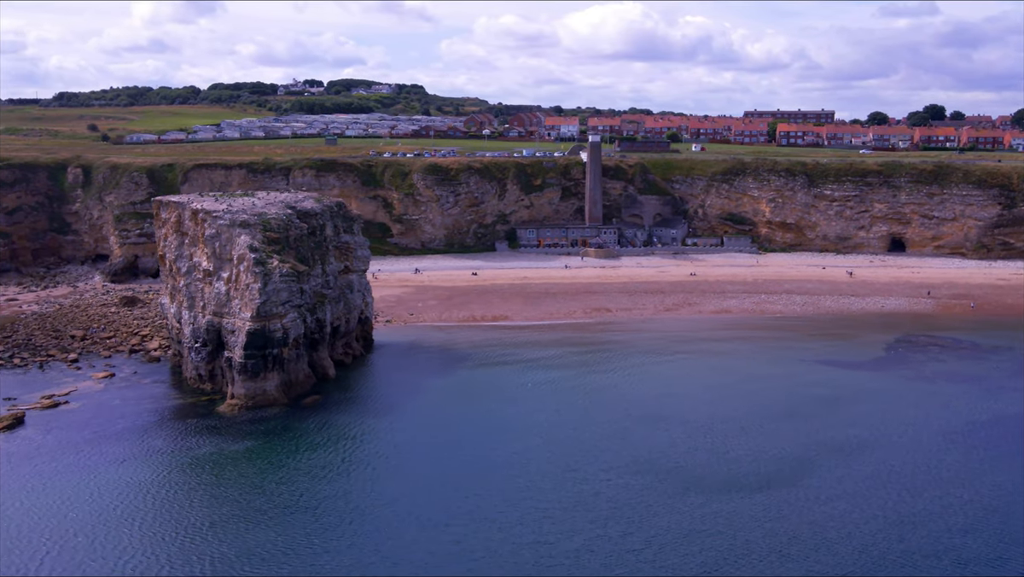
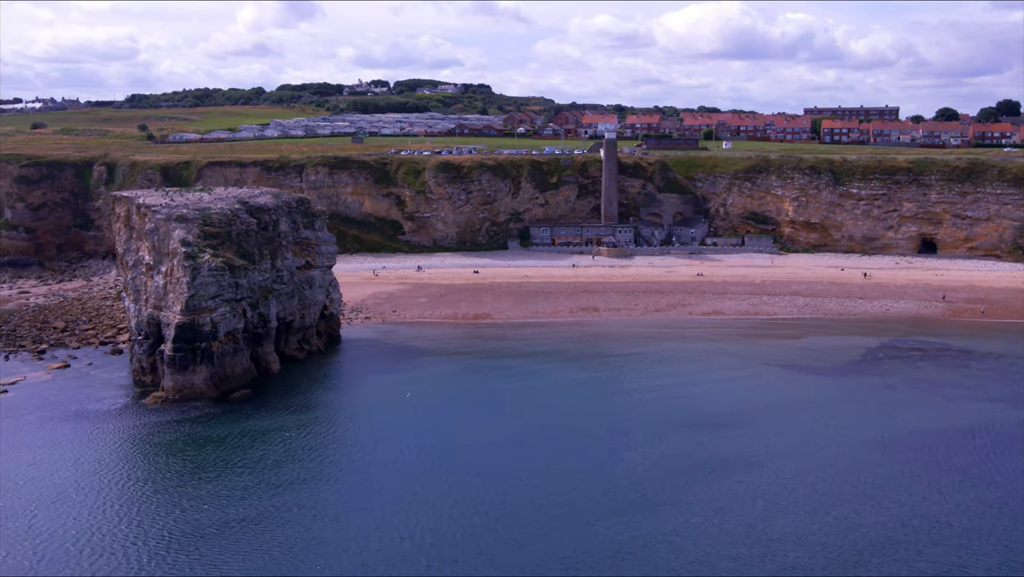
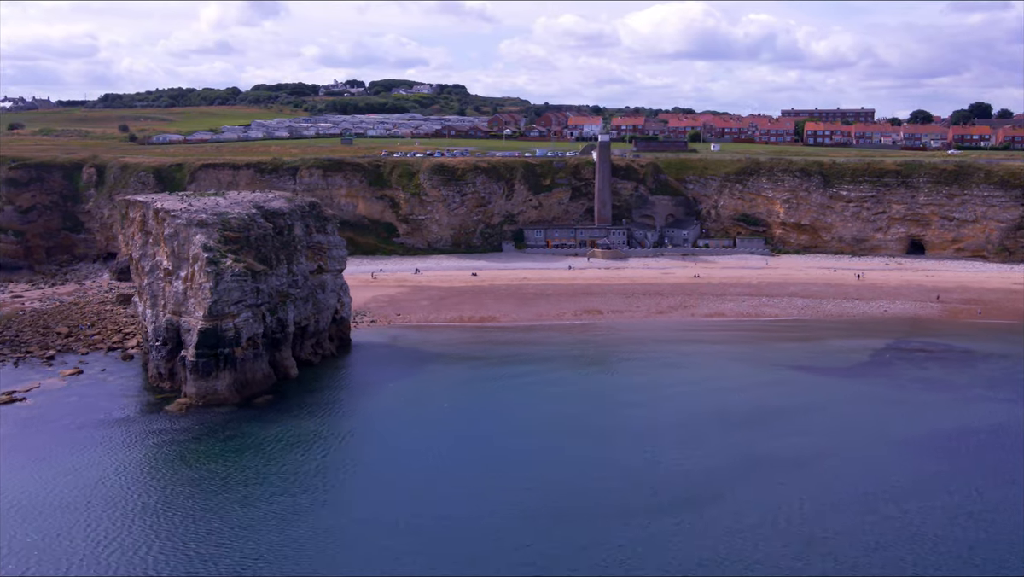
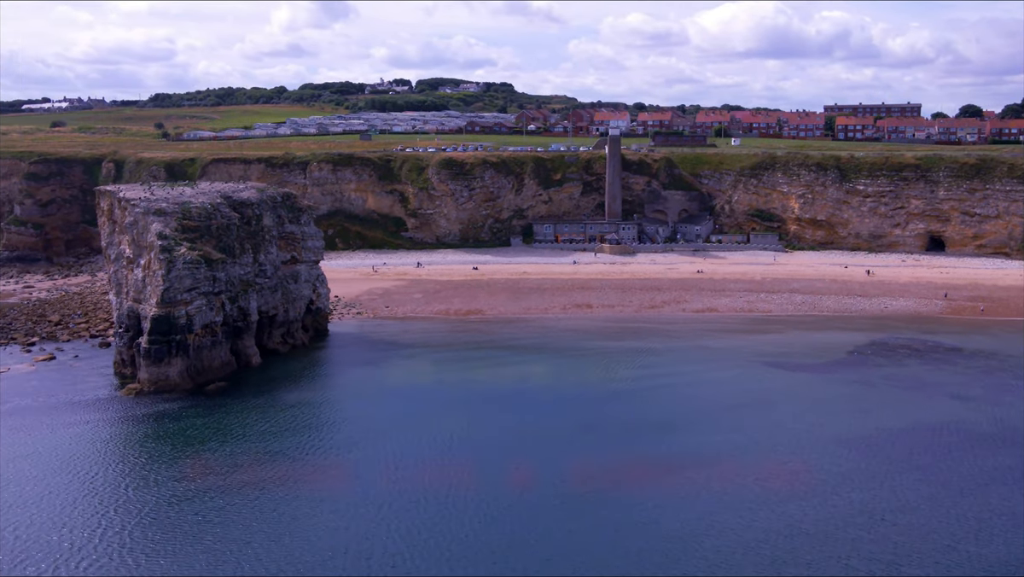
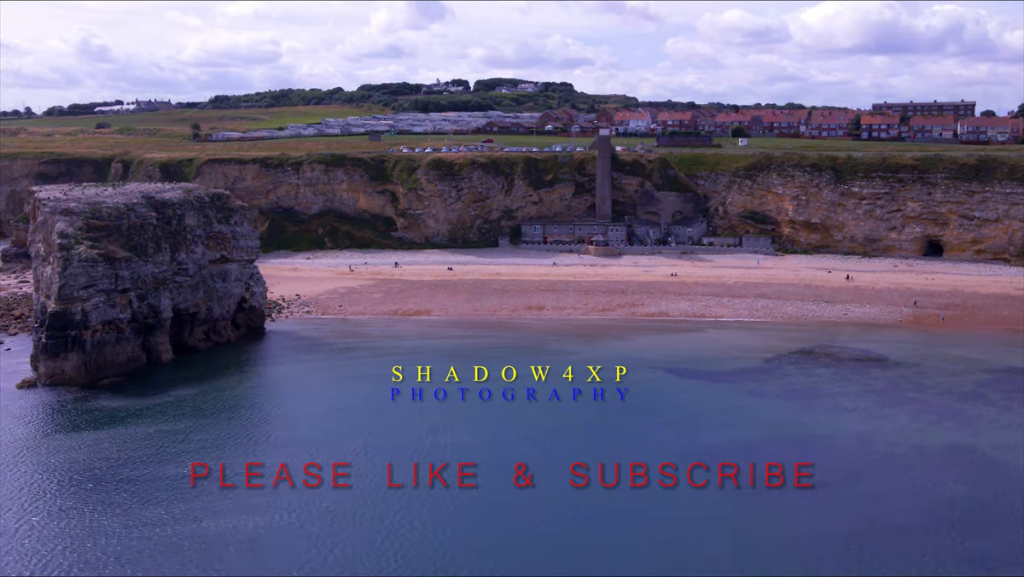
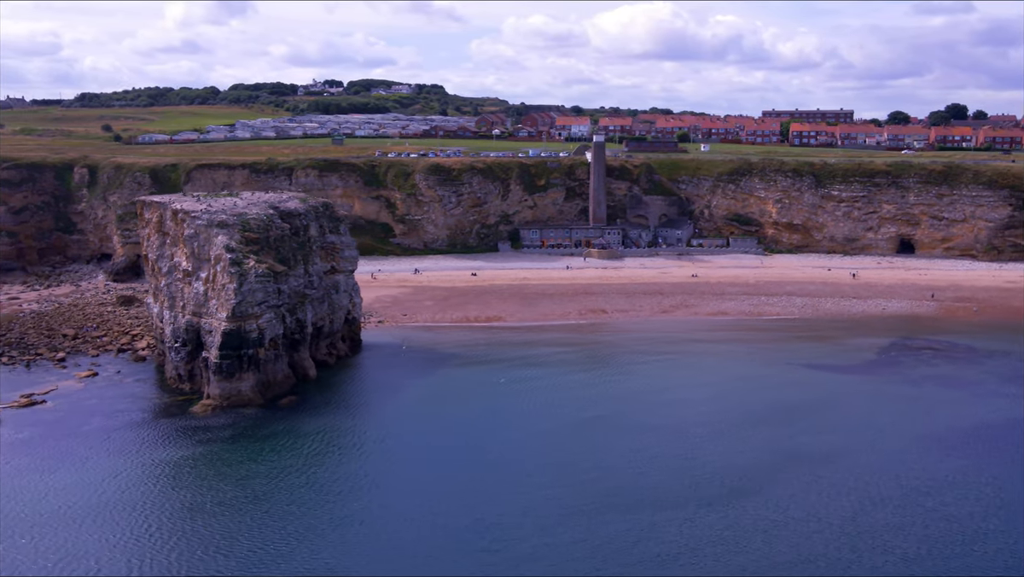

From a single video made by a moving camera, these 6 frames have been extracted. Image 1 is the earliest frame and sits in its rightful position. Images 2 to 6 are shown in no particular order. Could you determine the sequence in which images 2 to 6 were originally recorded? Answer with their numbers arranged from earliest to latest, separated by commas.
6, 3, 2, 4, 5
